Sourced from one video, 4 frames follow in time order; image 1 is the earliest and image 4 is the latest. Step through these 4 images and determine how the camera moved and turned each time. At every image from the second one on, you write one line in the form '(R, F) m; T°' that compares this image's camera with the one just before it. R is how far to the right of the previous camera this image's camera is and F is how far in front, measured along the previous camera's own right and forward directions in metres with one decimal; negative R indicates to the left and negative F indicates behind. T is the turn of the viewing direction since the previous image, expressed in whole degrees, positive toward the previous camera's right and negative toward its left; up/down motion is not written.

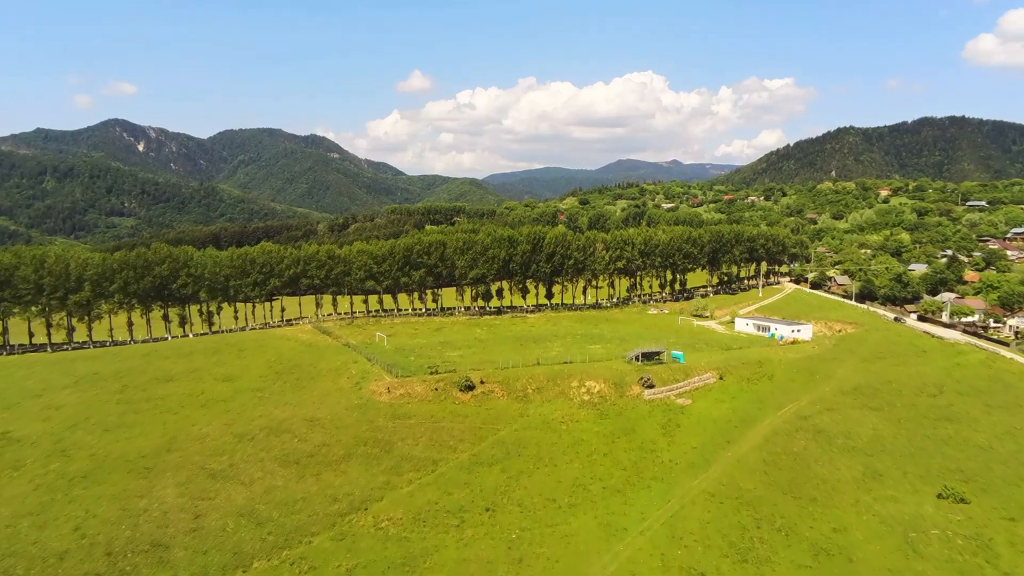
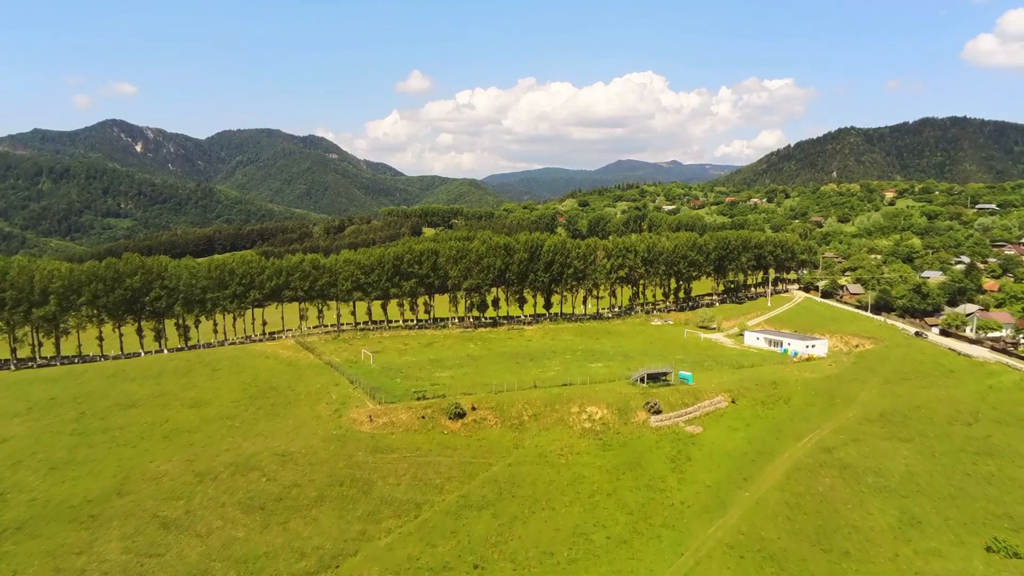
(+0.4, +5.2) m; 0°
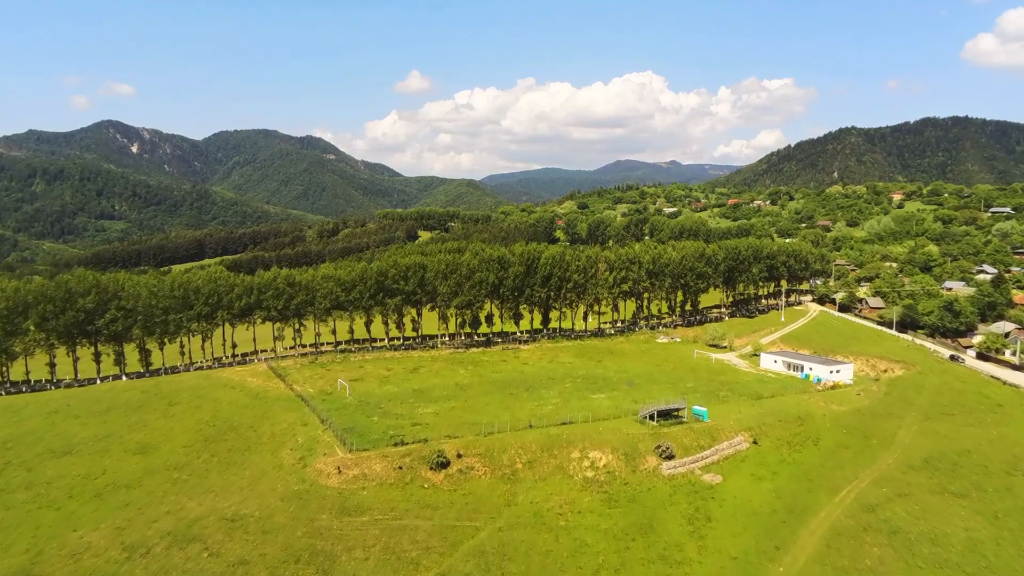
(+0.6, +7.3) m; 0°
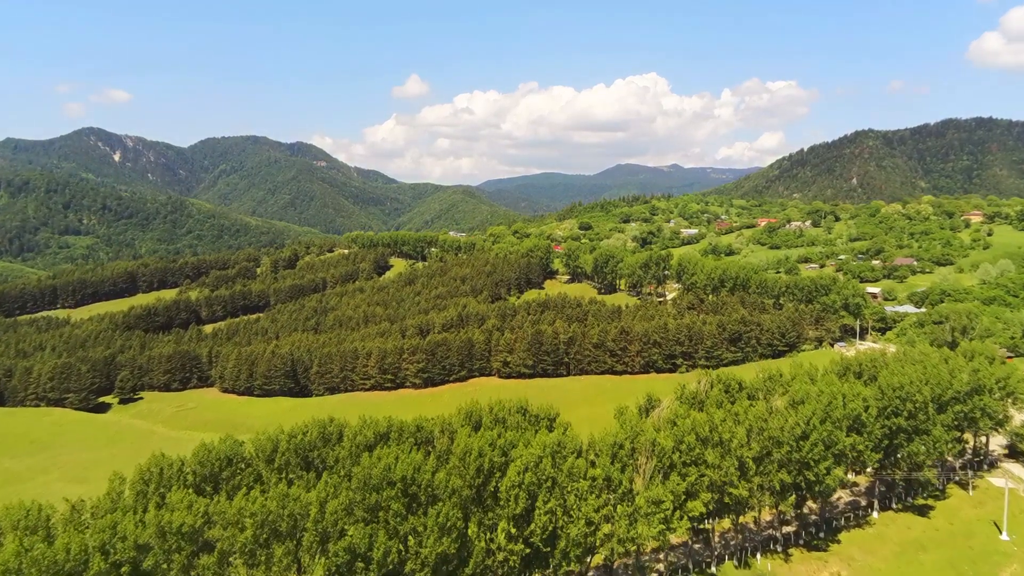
(+4.2, +51.2) m; 0°
